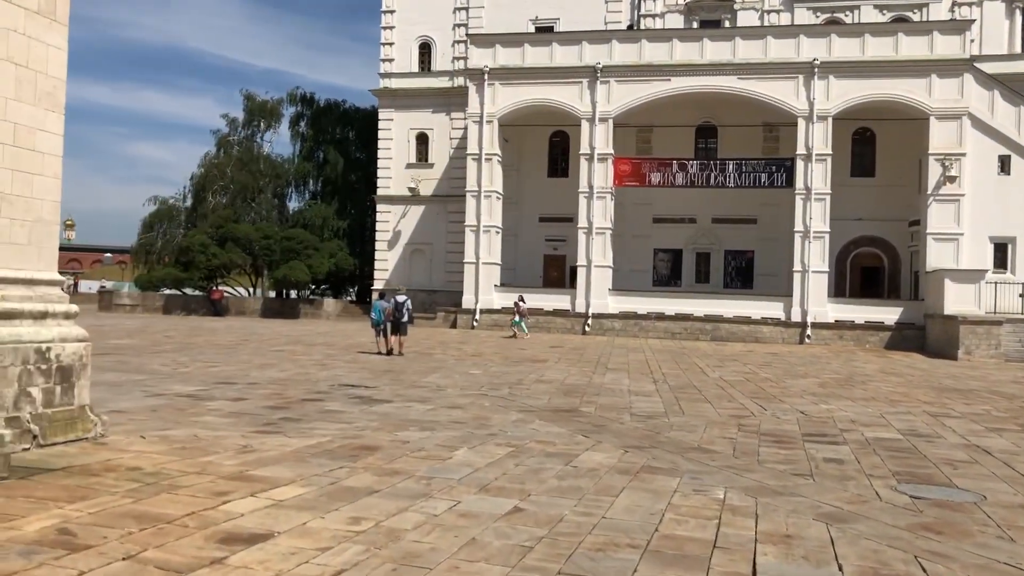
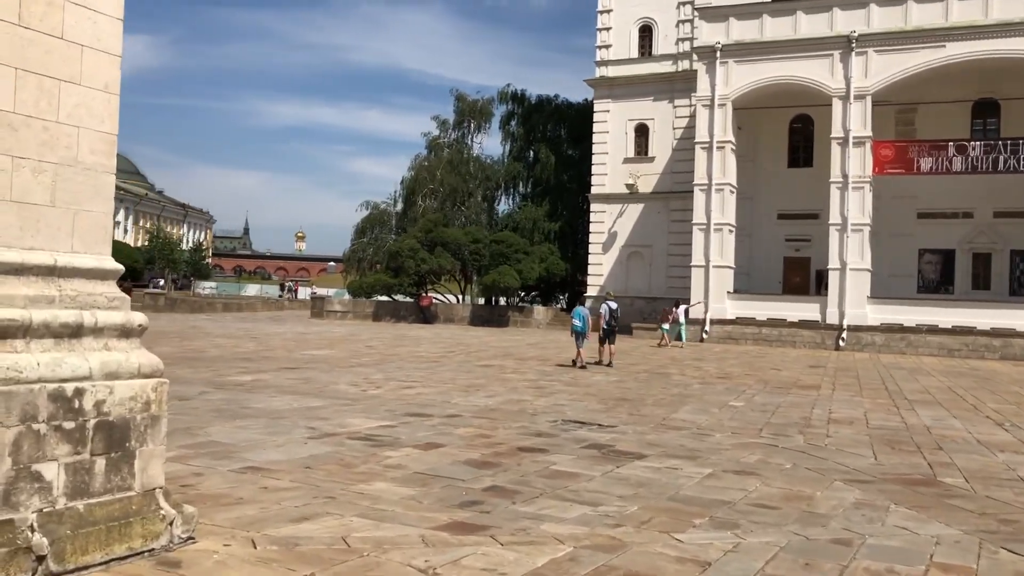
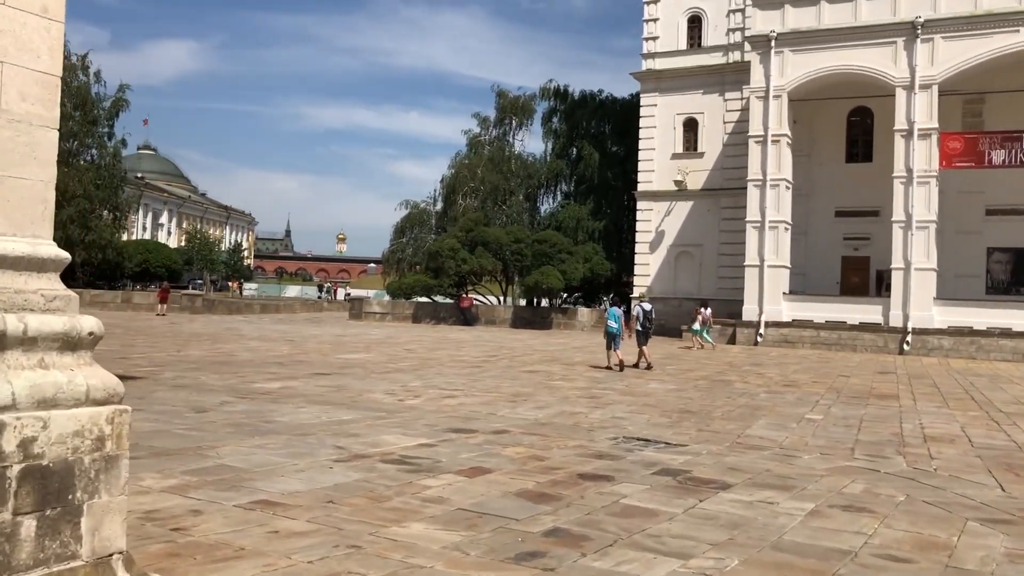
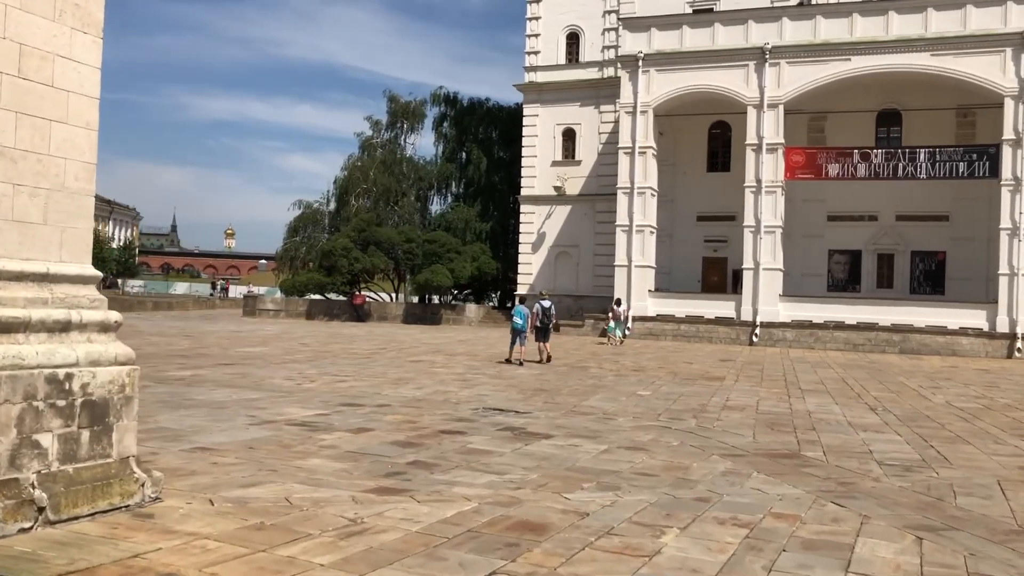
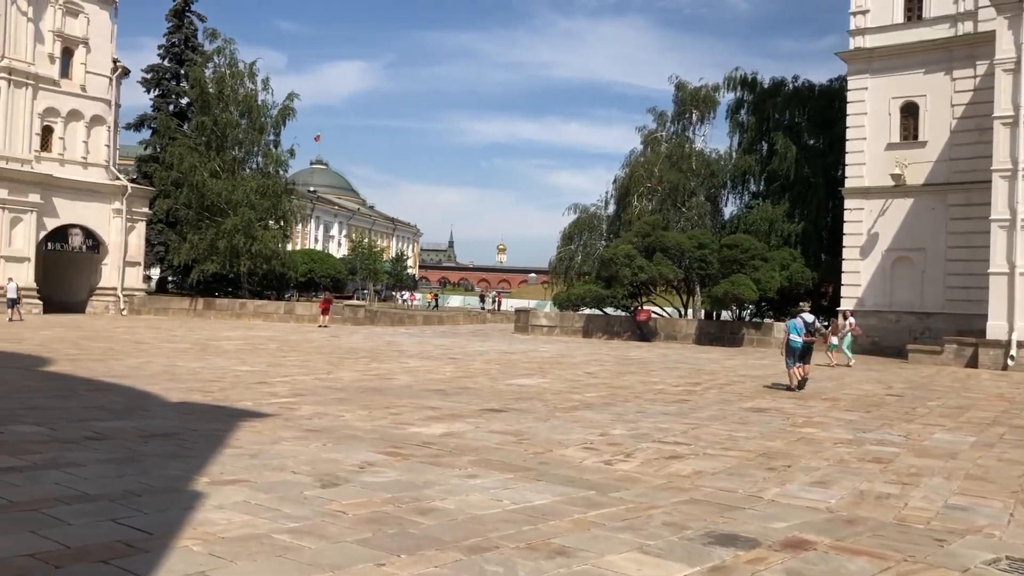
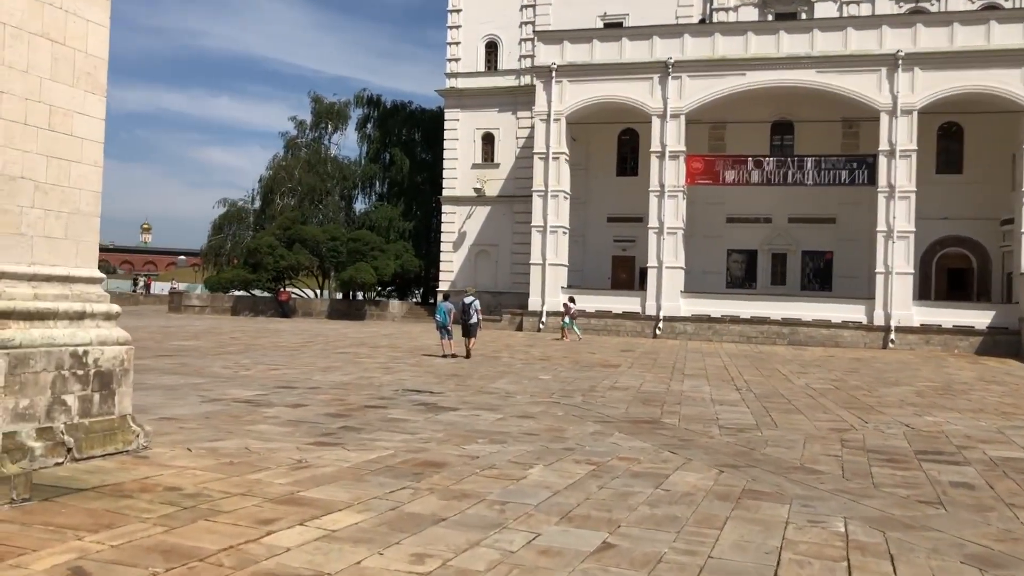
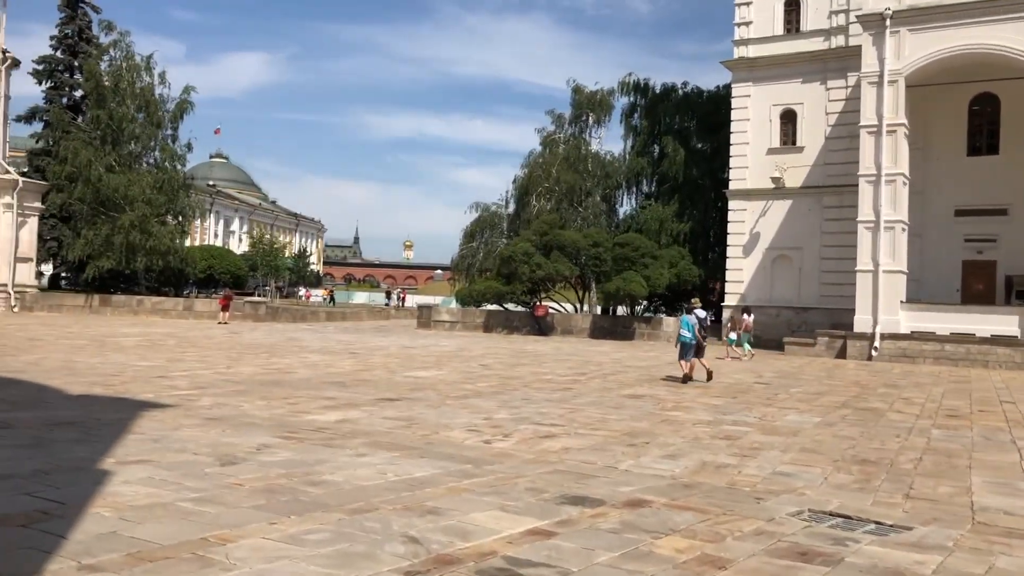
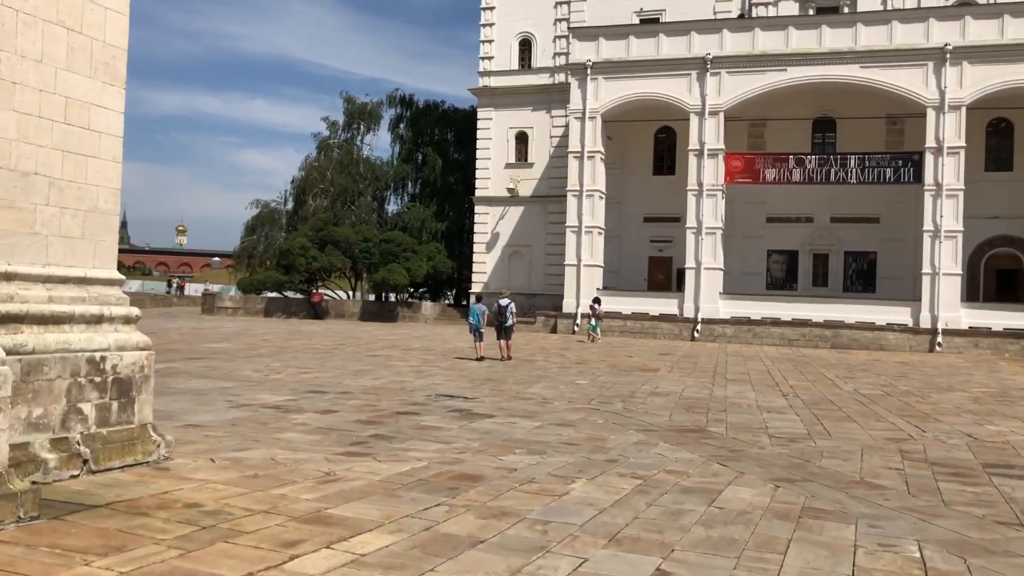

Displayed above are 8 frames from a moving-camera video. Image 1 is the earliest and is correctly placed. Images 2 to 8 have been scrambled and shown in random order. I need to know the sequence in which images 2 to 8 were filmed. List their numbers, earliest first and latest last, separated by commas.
6, 8, 4, 2, 3, 7, 5
